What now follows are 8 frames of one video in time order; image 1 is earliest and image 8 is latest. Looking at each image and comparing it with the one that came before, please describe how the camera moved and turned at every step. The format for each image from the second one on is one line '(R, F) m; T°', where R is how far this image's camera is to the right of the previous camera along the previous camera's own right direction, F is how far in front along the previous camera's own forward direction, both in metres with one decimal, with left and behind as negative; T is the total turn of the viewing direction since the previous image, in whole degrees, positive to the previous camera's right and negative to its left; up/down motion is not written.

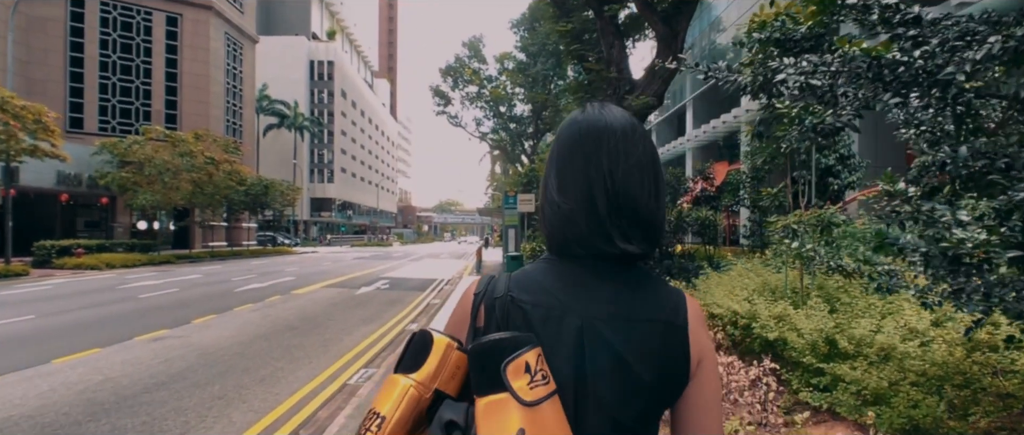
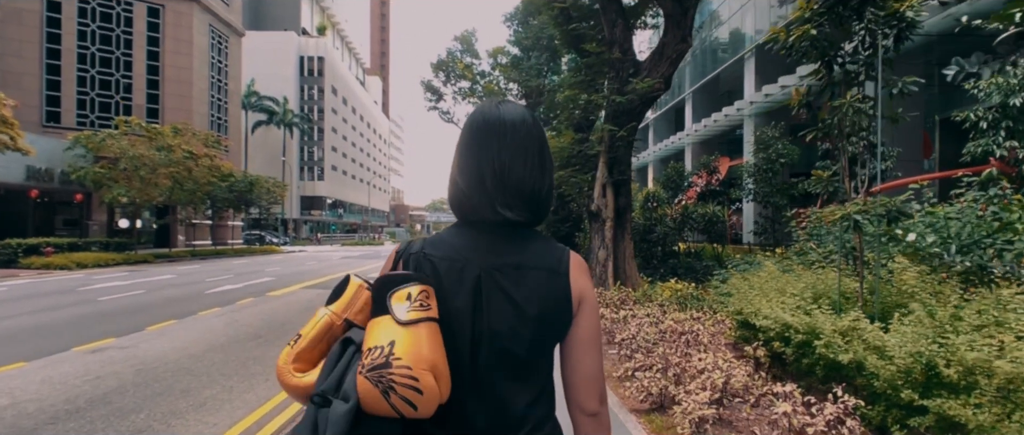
(0.0, +1.2) m; +1°
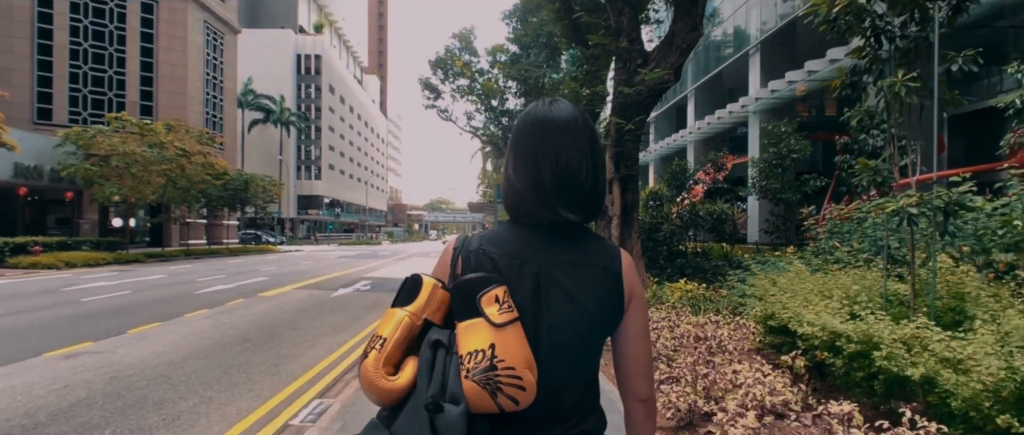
(-0.1, +0.6) m; 0°
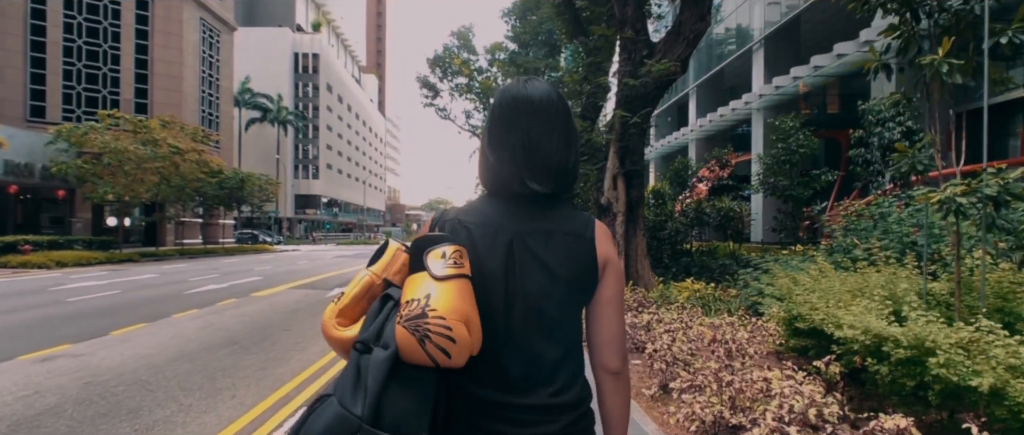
(0.0, +0.4) m; 0°
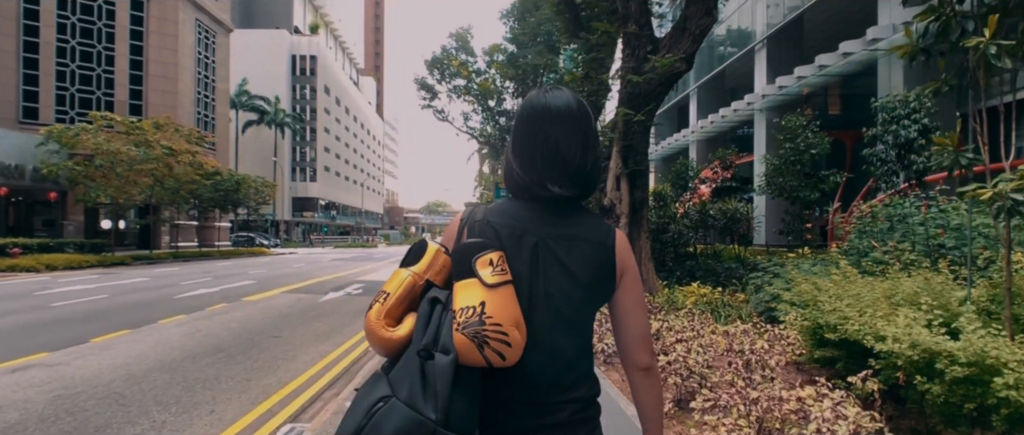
(0.0, +0.4) m; 0°
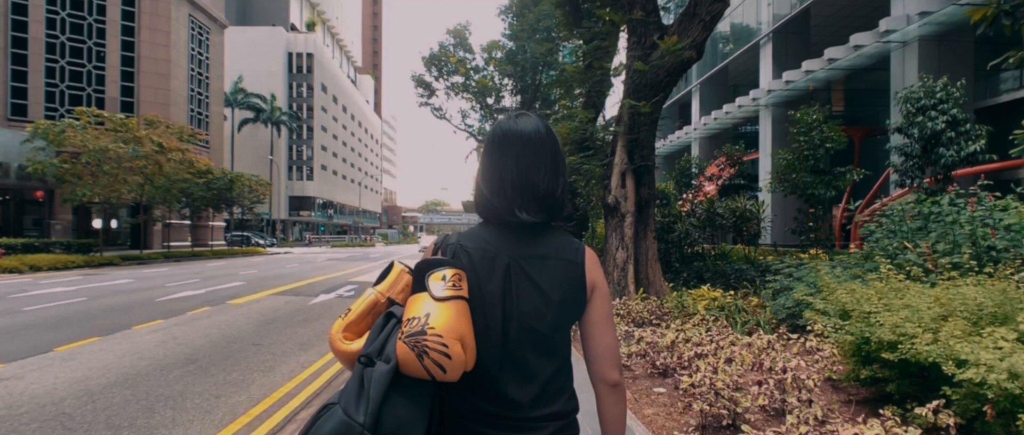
(0.0, +0.7) m; 0°
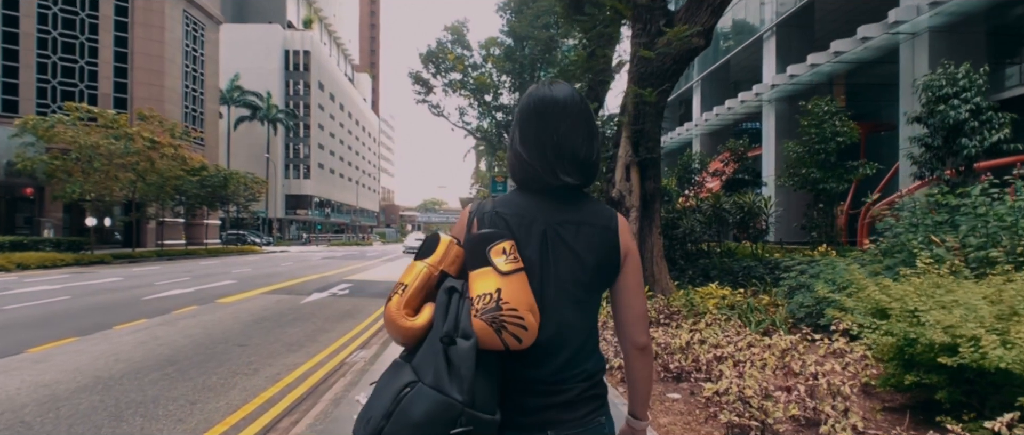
(0.0, +0.5) m; 0°
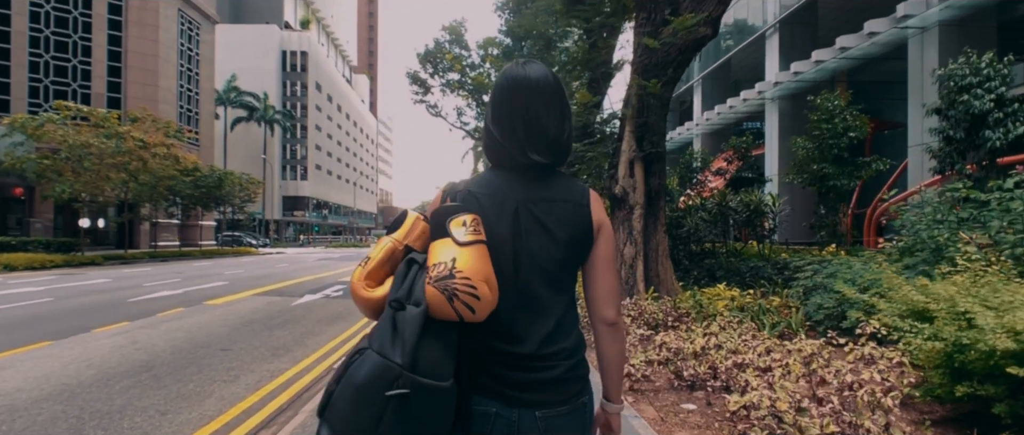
(0.0, +0.4) m; 0°
